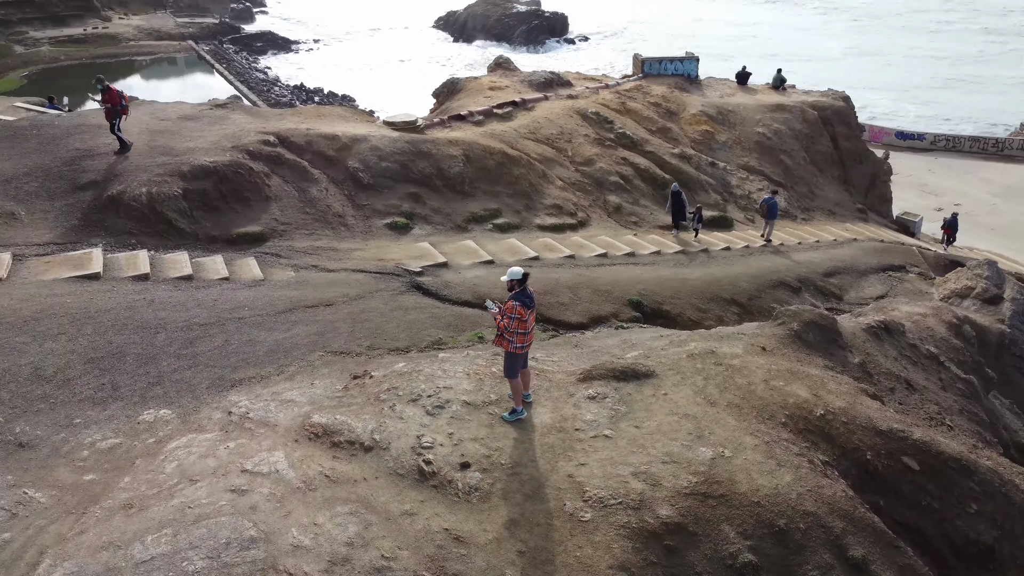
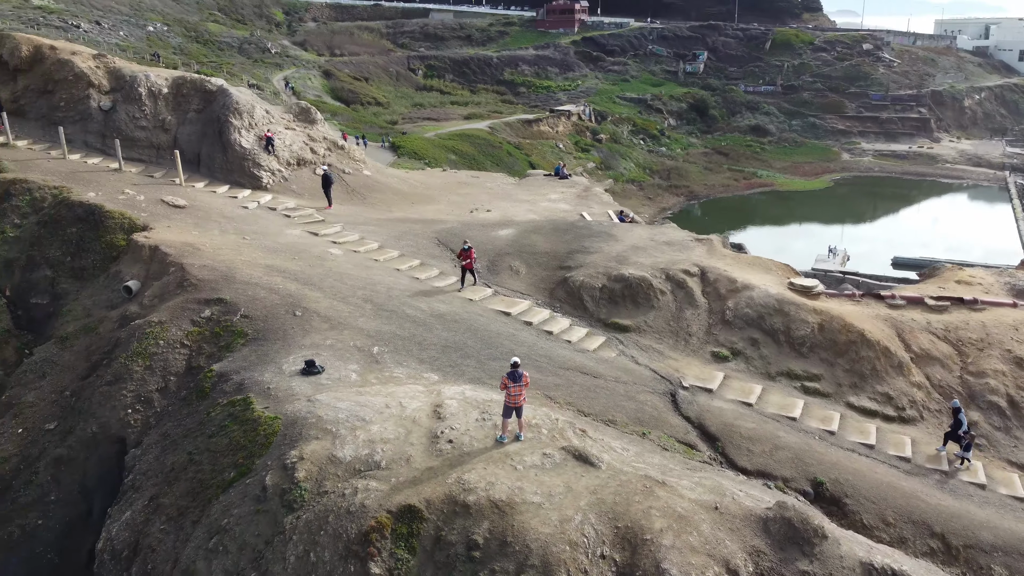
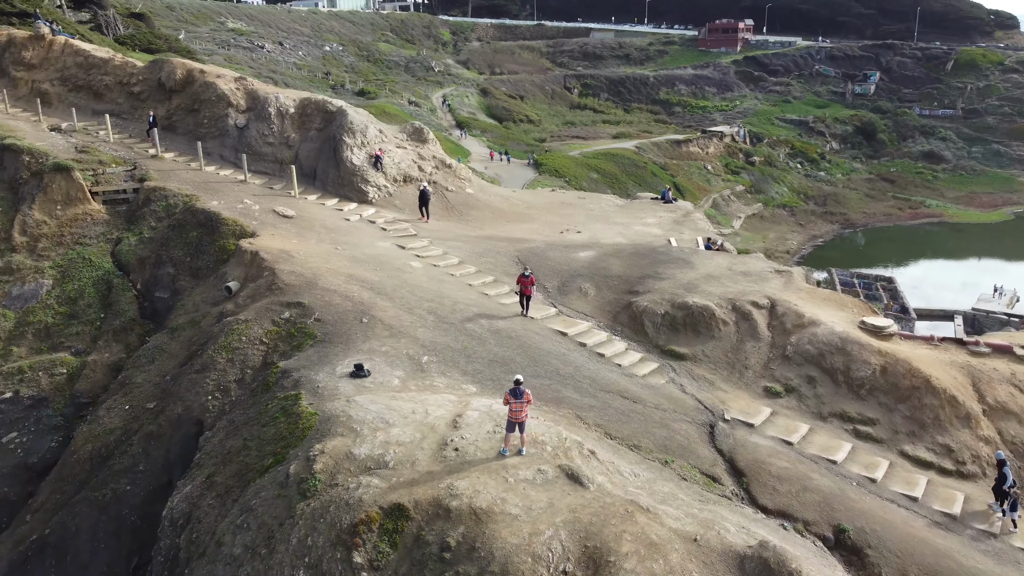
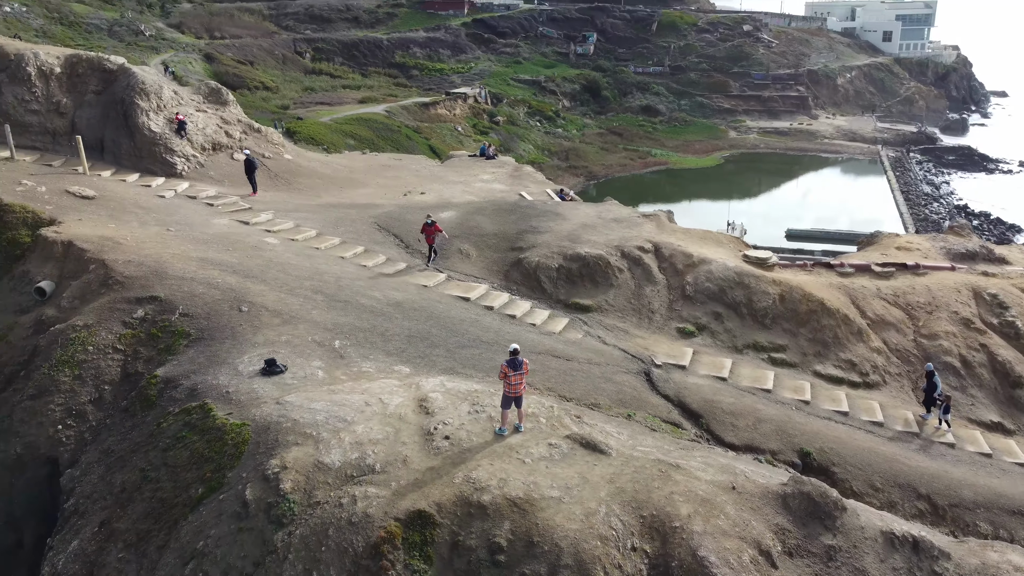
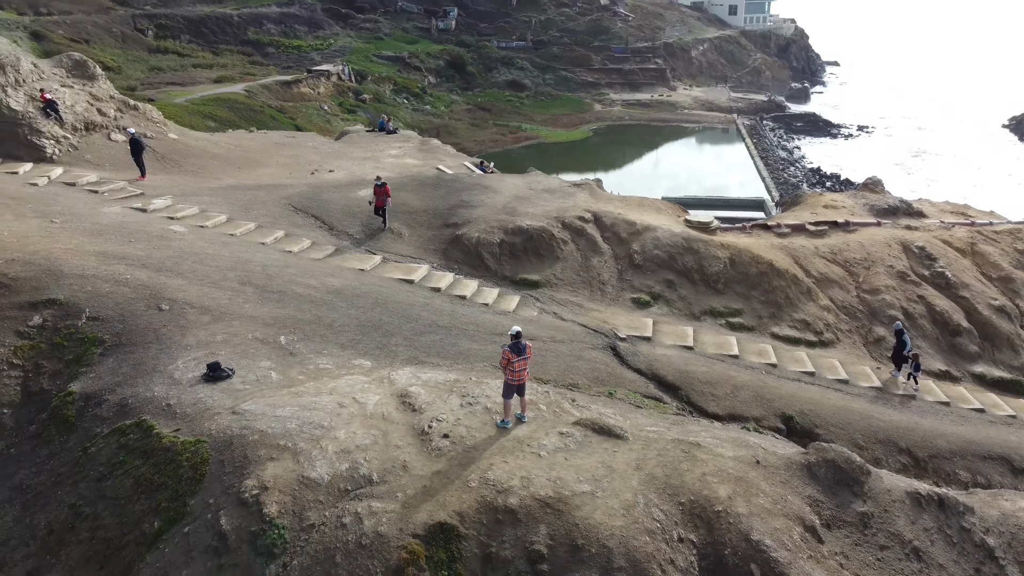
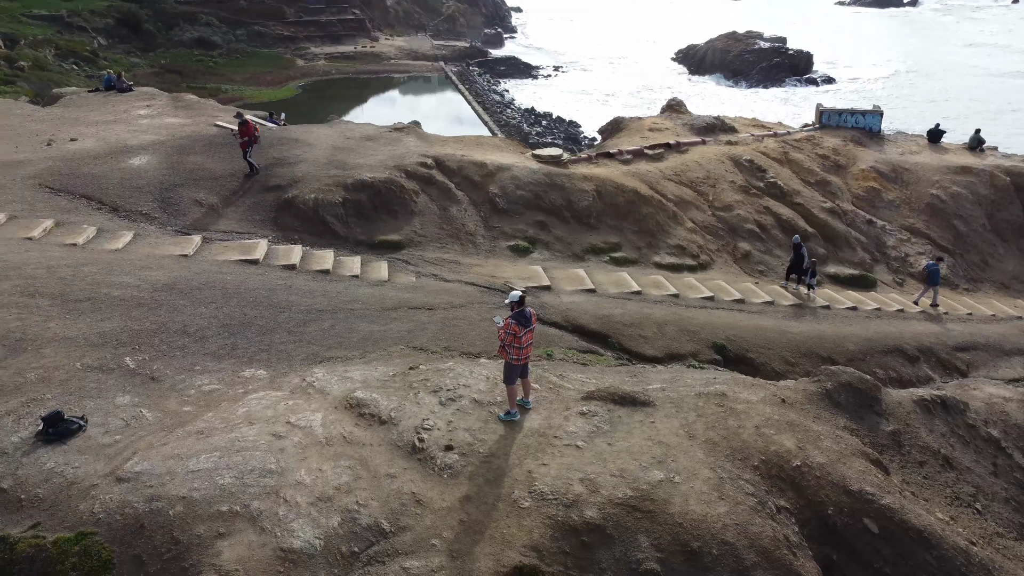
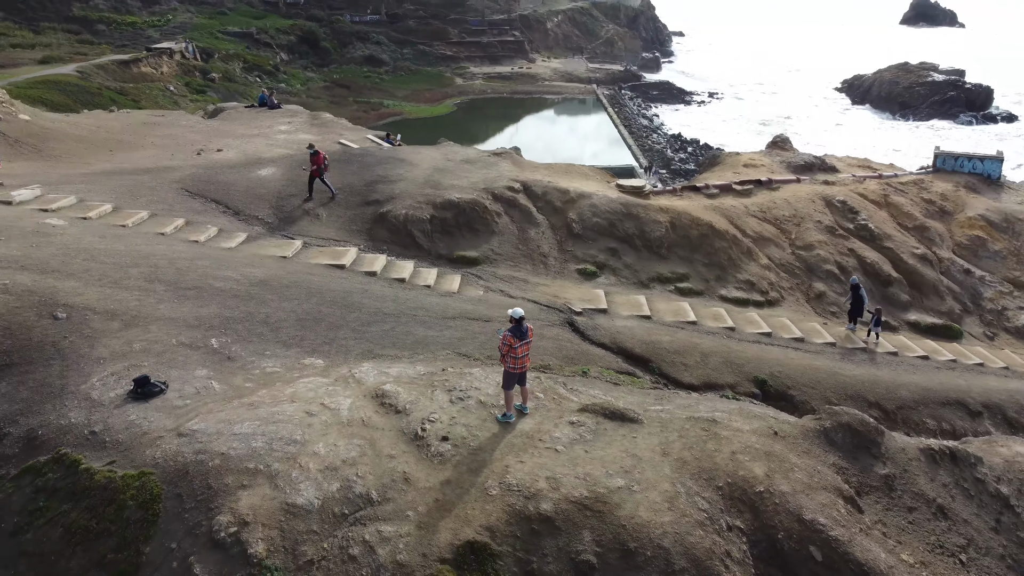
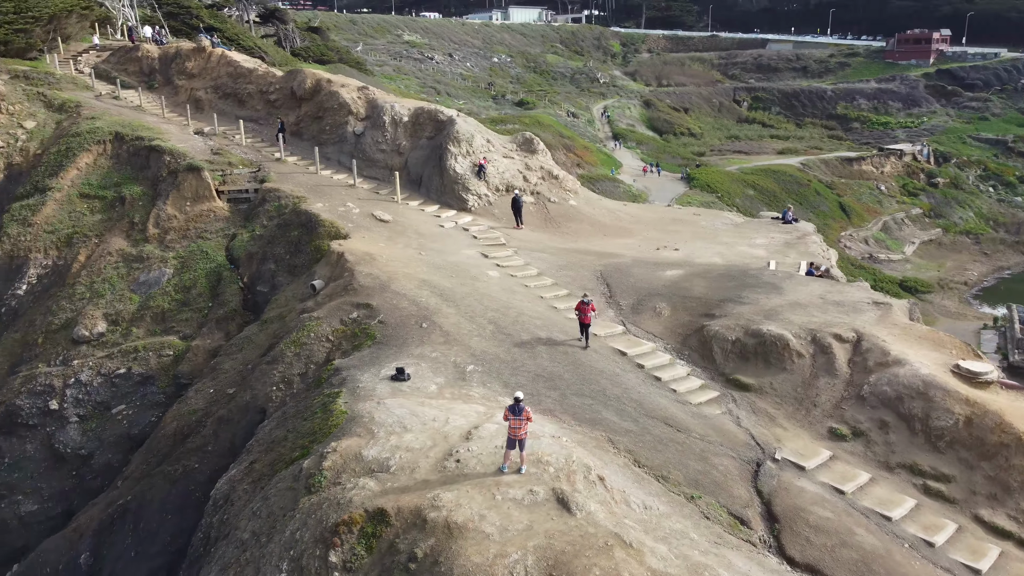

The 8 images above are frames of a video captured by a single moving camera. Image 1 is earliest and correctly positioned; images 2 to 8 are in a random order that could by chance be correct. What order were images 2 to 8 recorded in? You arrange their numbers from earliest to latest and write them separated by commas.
6, 7, 5, 4, 2, 3, 8
